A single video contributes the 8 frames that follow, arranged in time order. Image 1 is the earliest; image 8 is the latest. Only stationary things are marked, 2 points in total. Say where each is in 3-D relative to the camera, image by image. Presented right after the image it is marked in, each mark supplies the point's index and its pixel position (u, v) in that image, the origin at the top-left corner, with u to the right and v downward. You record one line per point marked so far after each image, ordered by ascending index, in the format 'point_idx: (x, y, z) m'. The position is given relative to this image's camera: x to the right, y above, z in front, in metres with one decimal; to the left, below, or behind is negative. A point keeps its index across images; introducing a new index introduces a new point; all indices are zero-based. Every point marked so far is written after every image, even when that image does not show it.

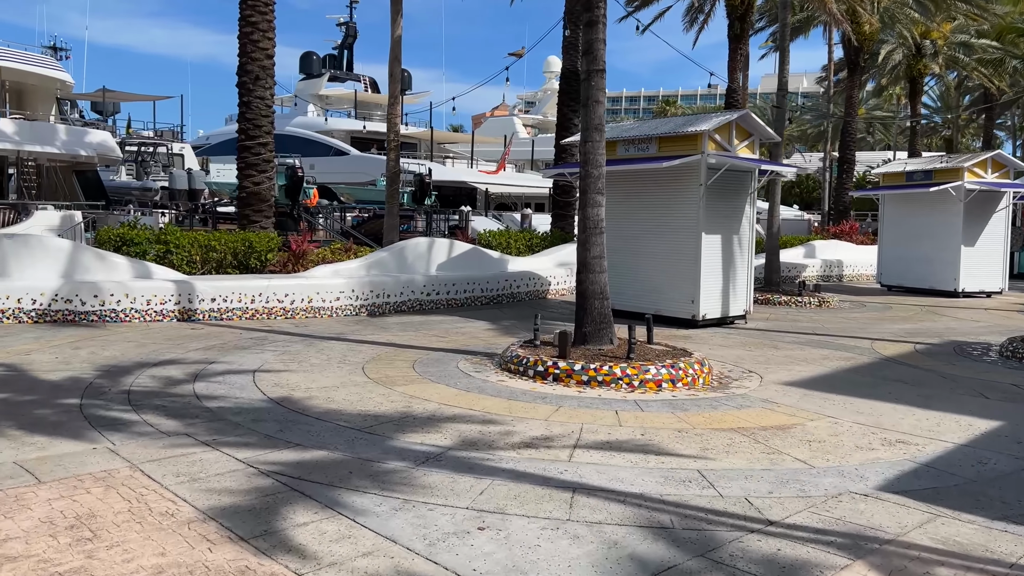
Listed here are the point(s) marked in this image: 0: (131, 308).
0: (-5.4, -0.3, +10.9) m
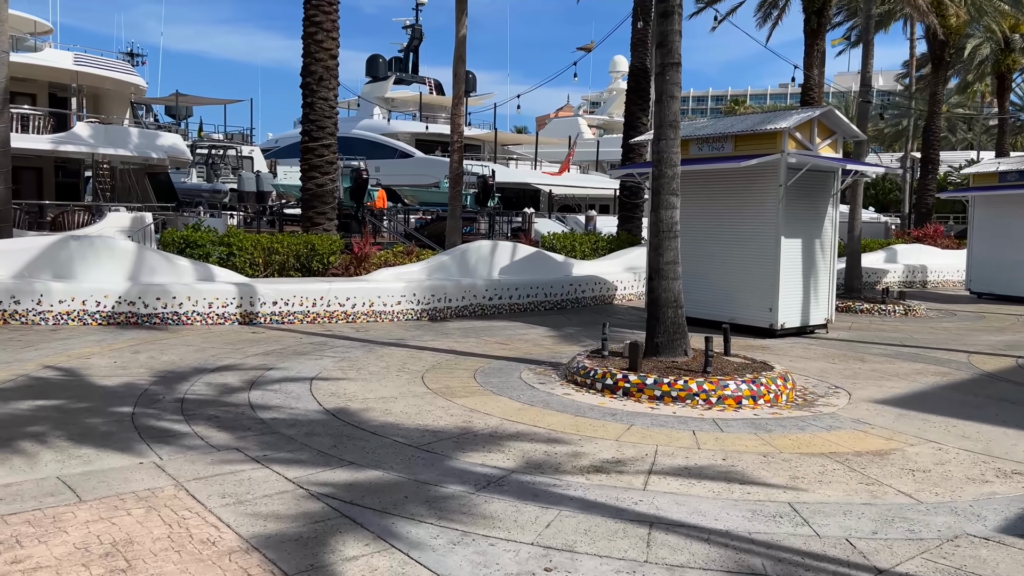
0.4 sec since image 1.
0: (-4.5, -0.3, +10.8) m
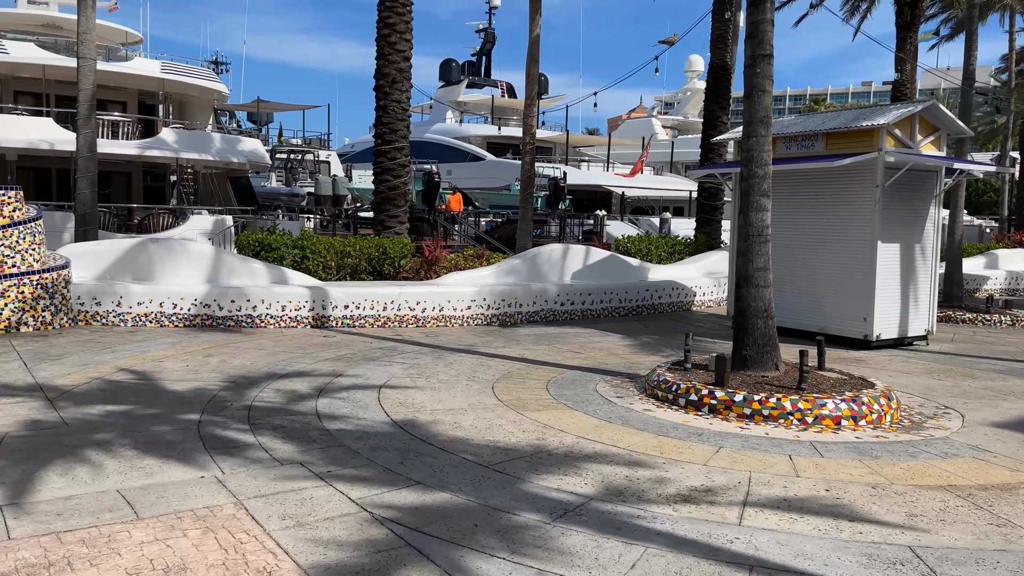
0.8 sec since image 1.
0: (-3.4, -0.4, +10.8) m
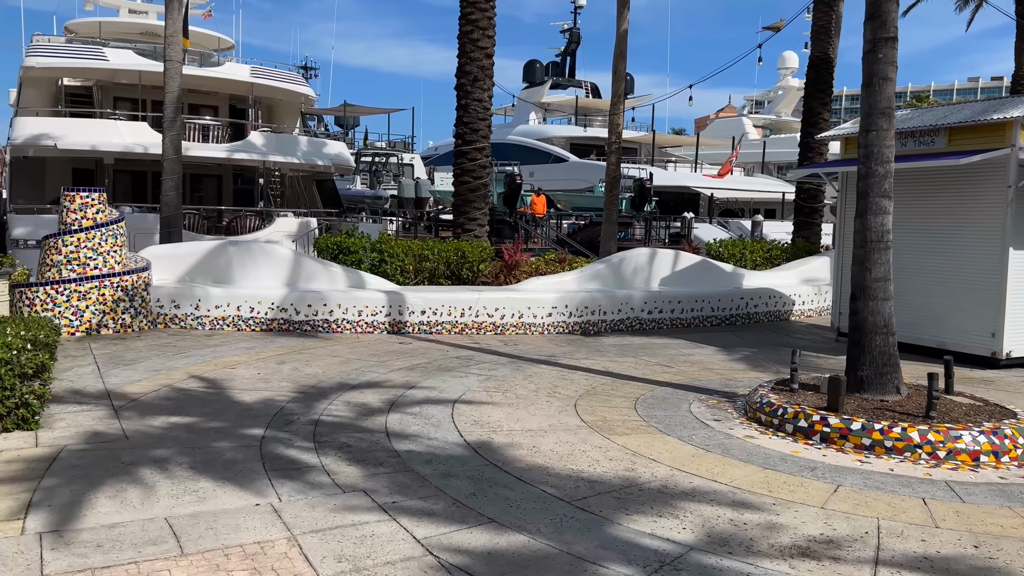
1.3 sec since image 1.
0: (-2.3, -0.4, +10.5) m
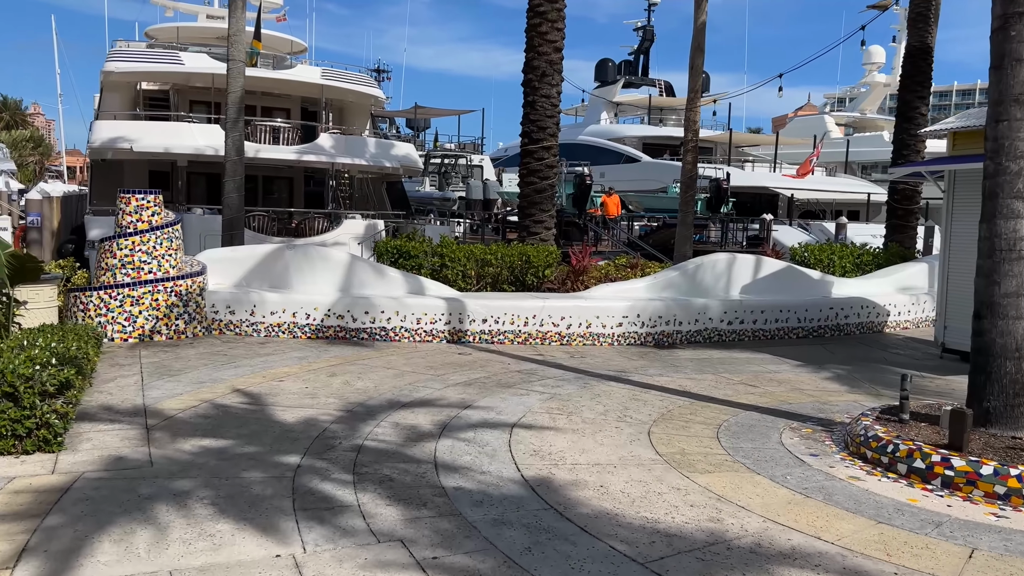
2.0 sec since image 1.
0: (-1.4, -0.5, +10.0) m
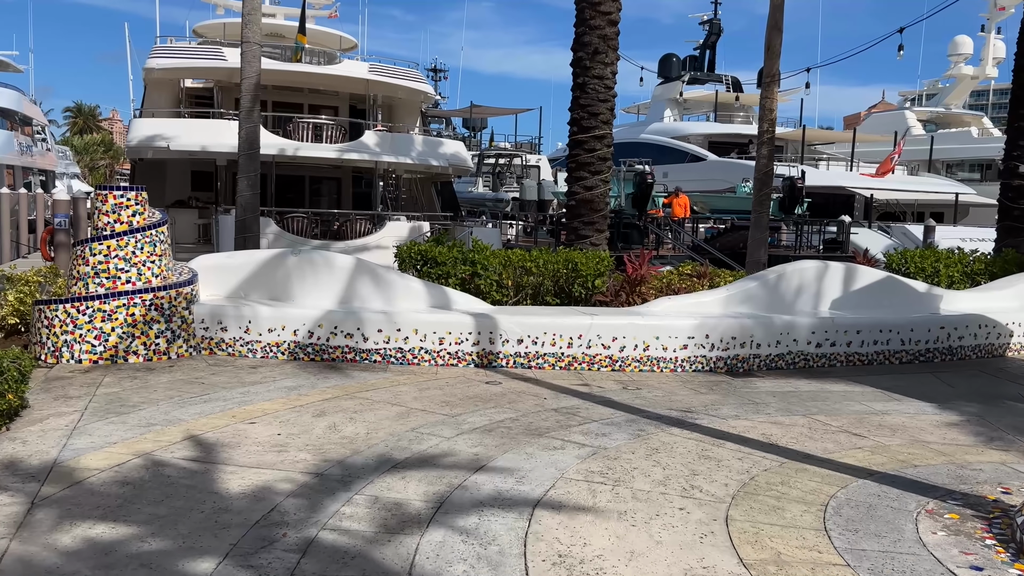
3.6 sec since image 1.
0: (-1.0, -0.7, +8.4) m
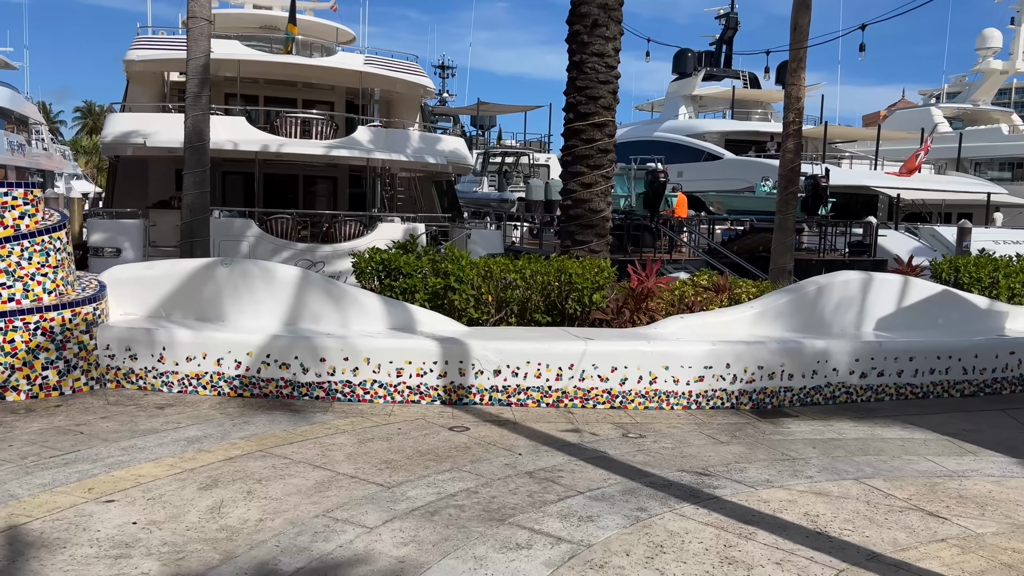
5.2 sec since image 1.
0: (-1.2, -0.8, +6.8) m
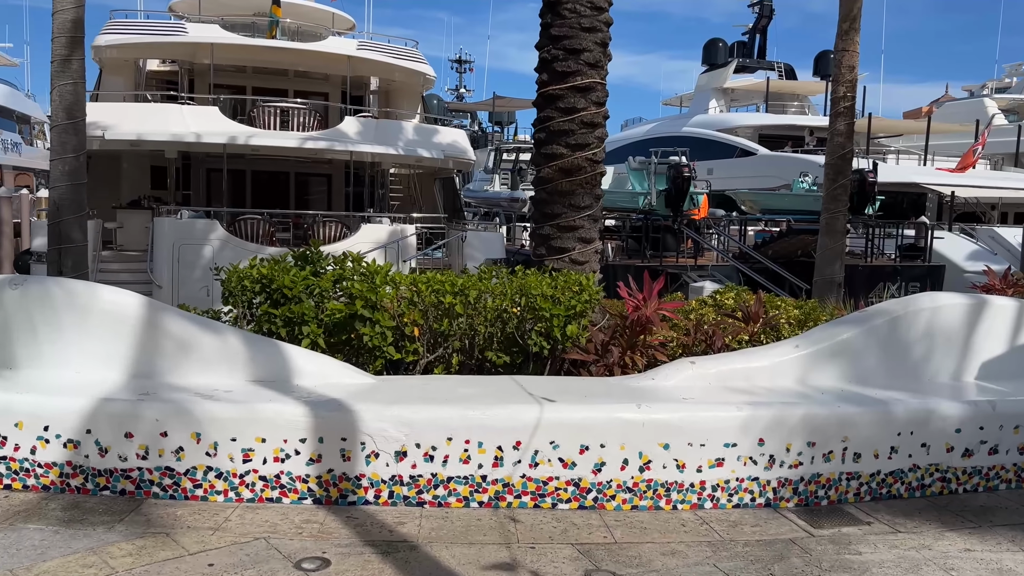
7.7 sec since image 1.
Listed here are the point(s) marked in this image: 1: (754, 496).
0: (-1.8, -1.0, +4.4) m
1: (+1.5, -1.3, +4.8) m
